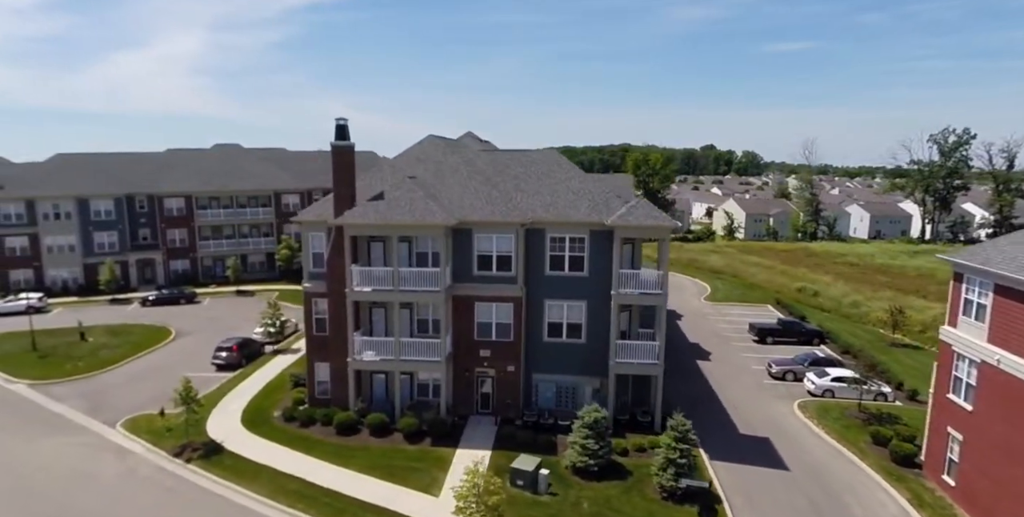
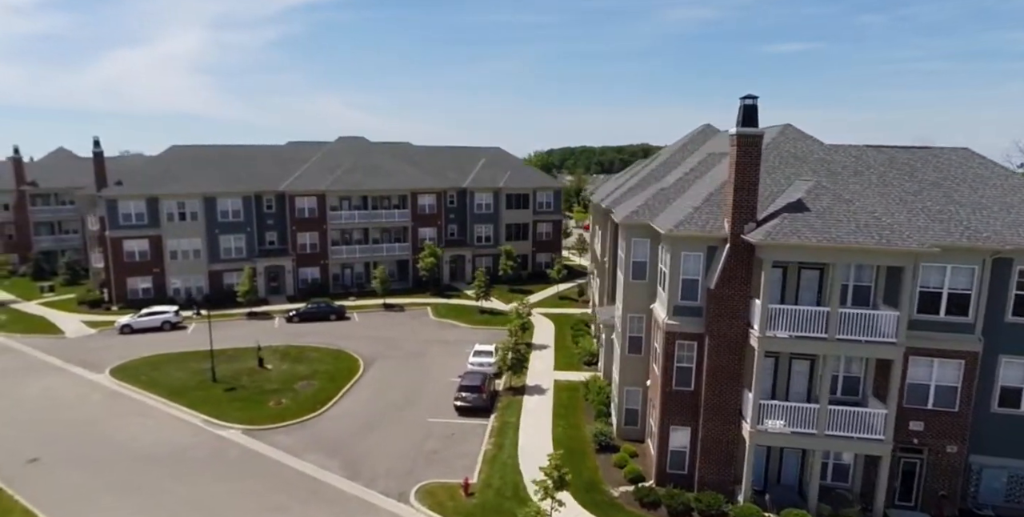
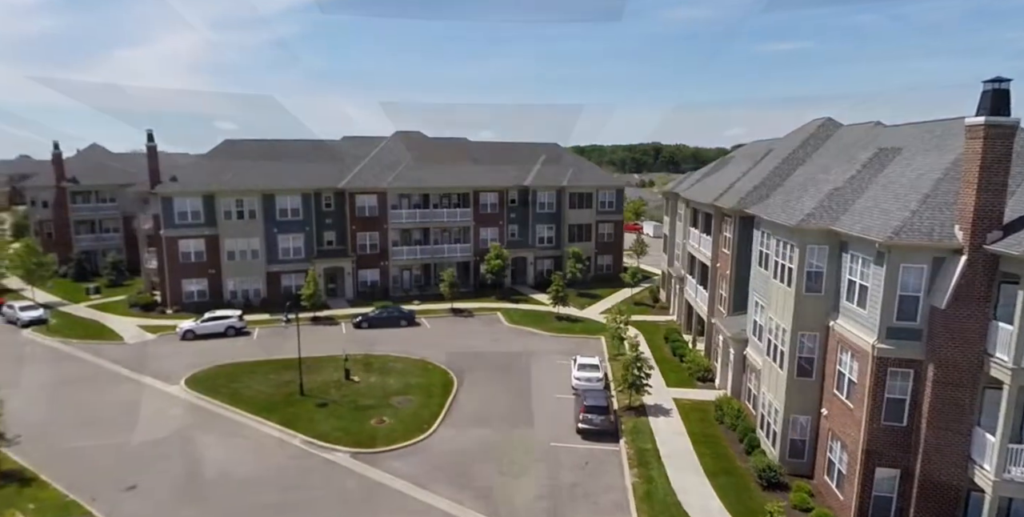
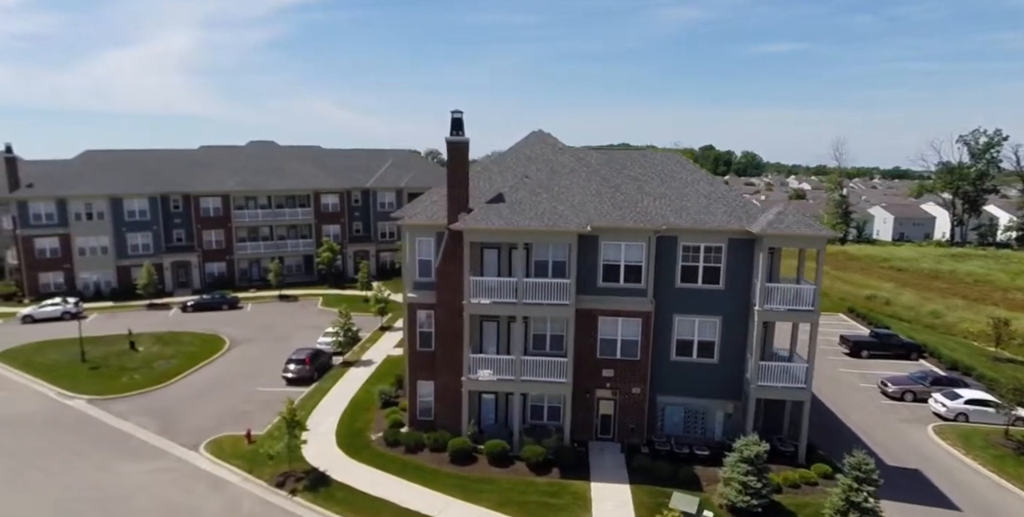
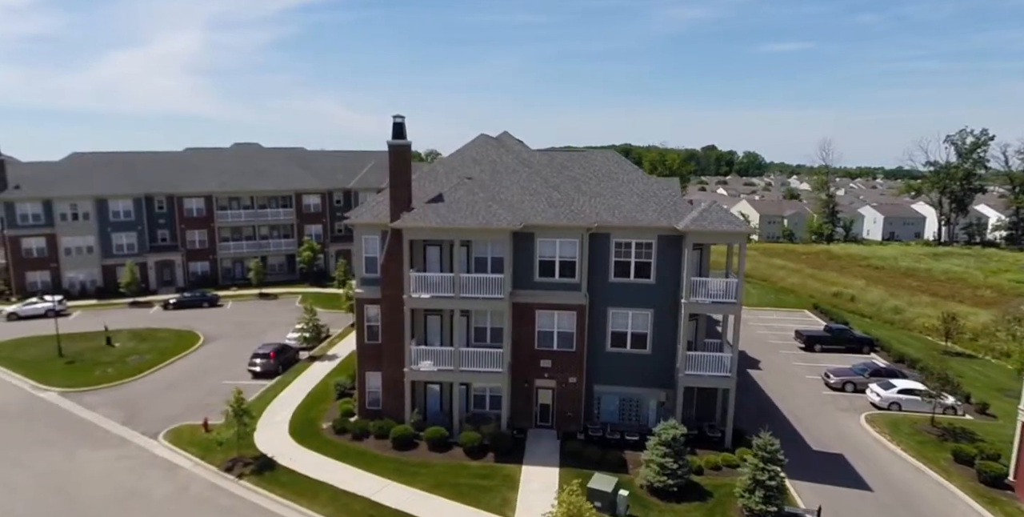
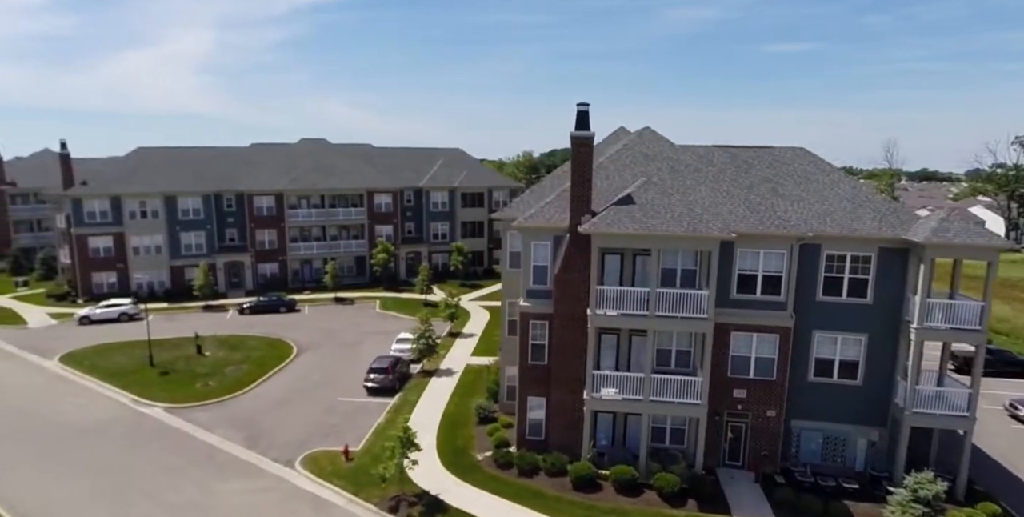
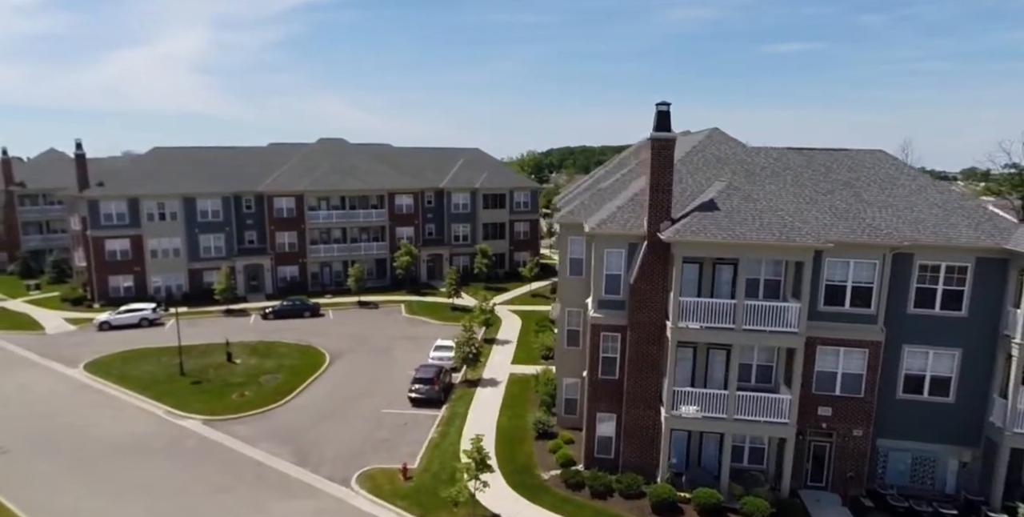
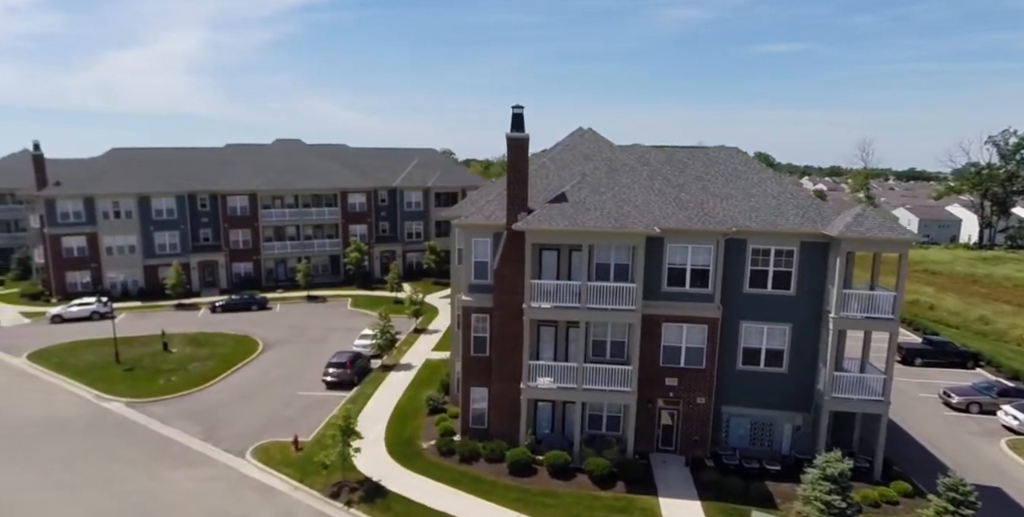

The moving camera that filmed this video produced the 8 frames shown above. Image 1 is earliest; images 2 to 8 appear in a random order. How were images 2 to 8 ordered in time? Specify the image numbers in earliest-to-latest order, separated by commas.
5, 4, 8, 6, 7, 2, 3
